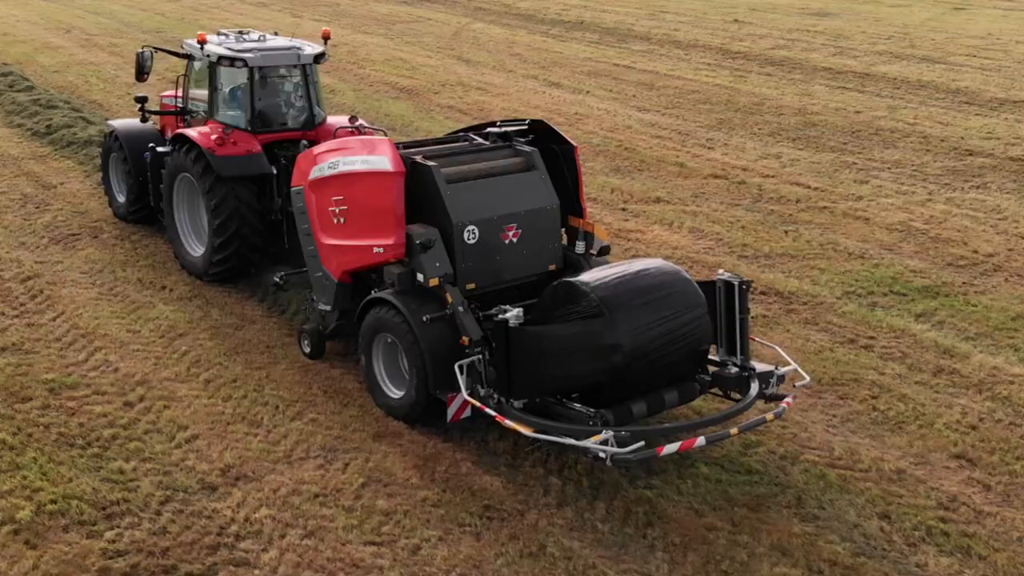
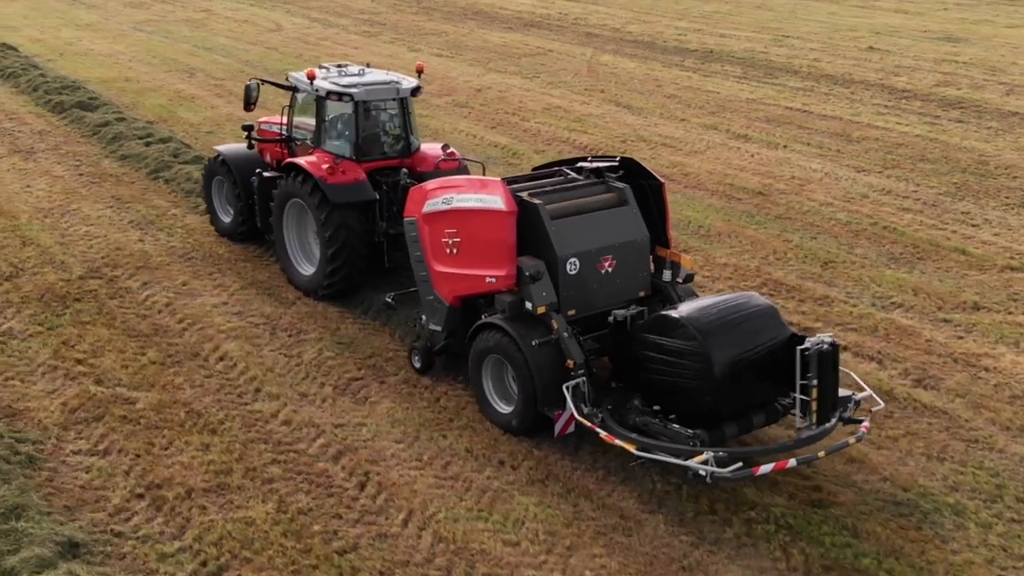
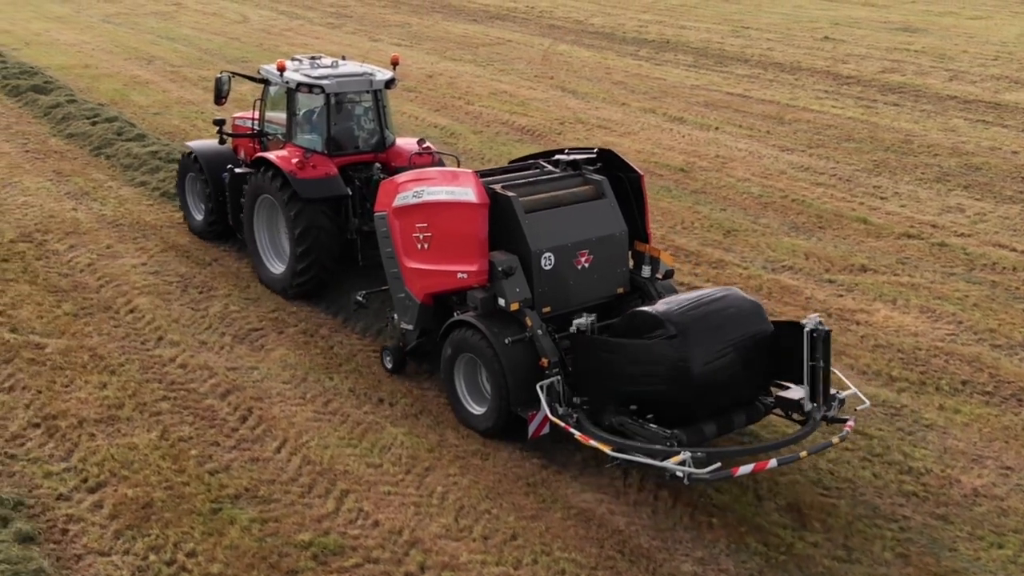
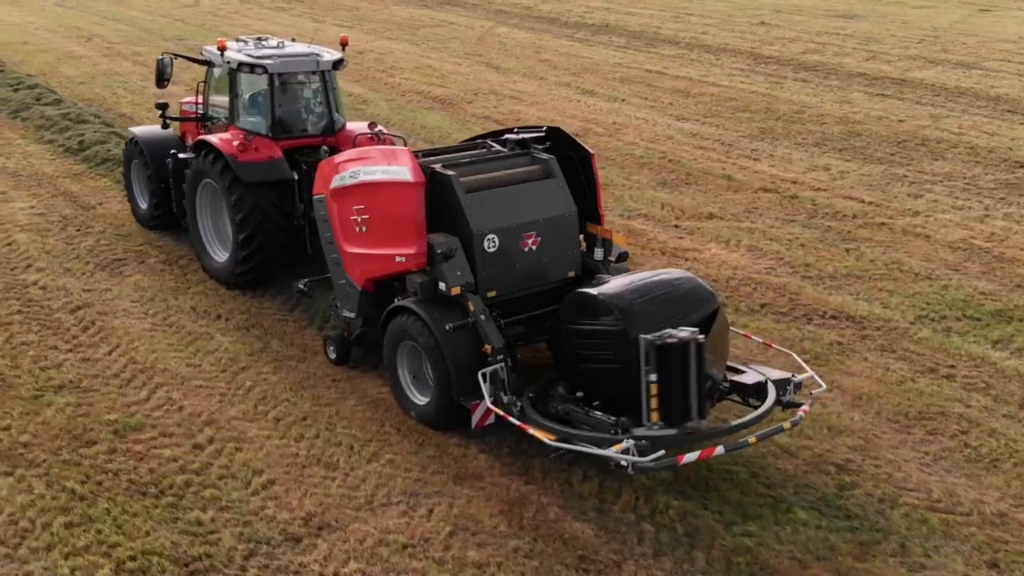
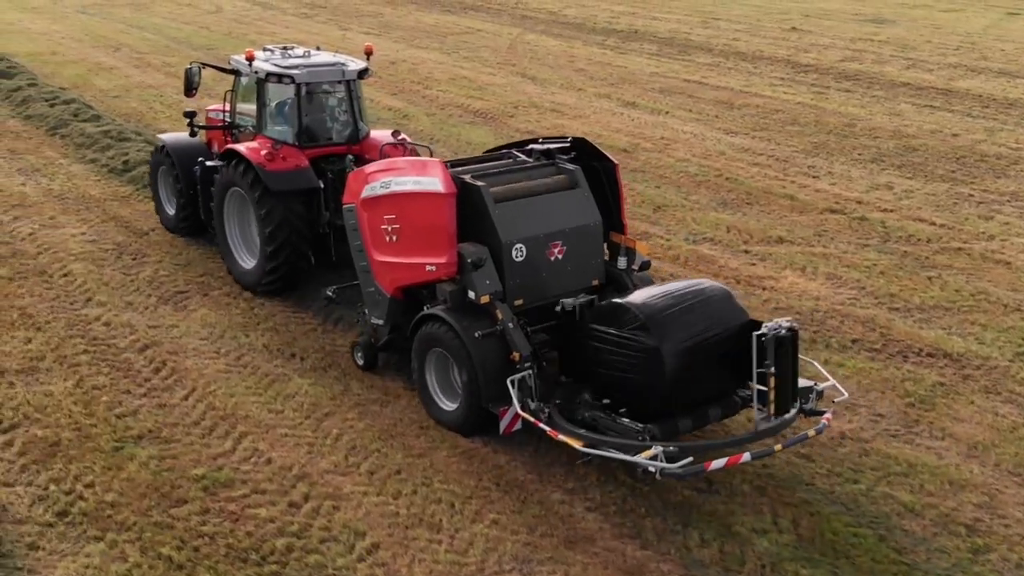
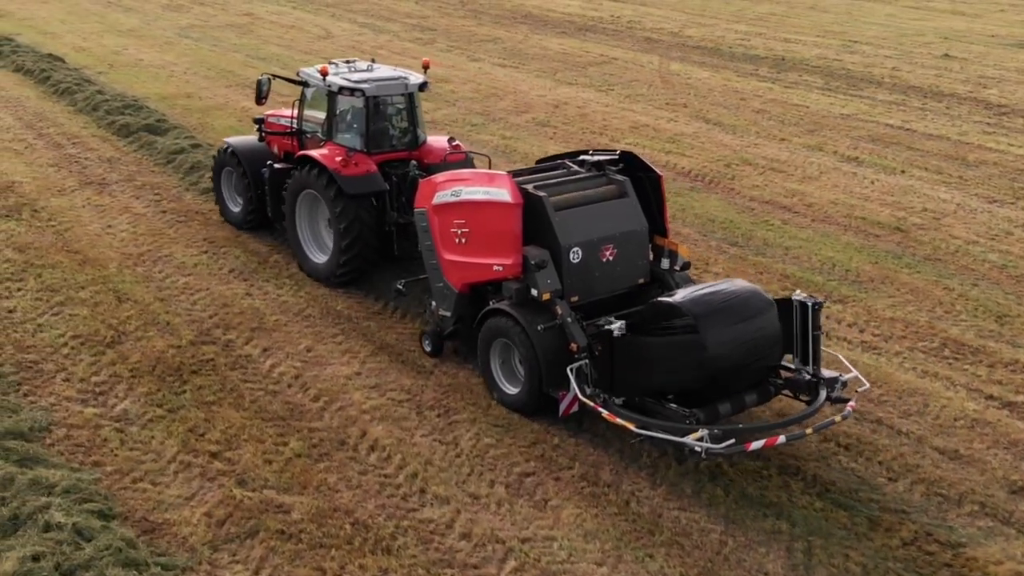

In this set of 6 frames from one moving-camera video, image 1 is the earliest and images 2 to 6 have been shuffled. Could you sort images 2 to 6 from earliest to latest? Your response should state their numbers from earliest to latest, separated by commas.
4, 5, 3, 2, 6
